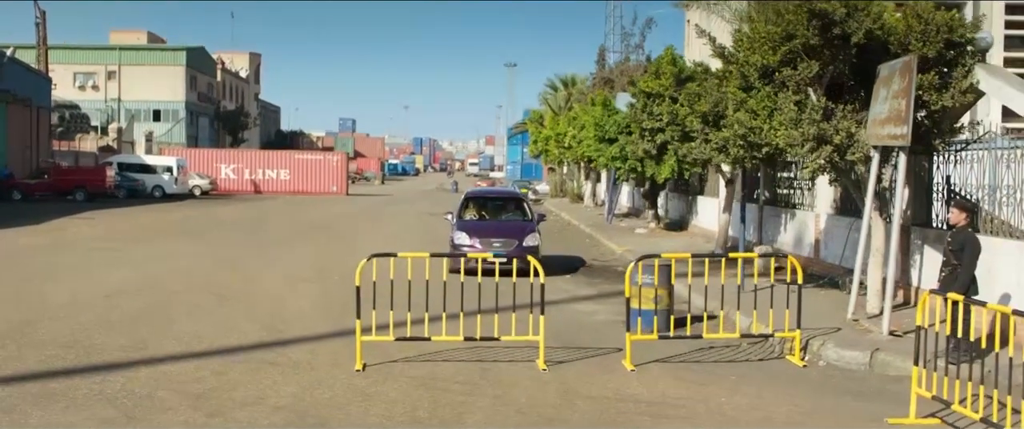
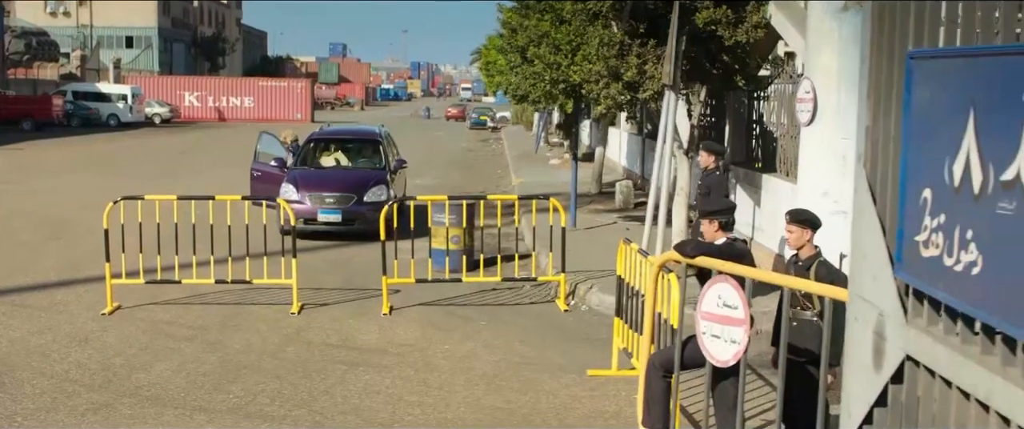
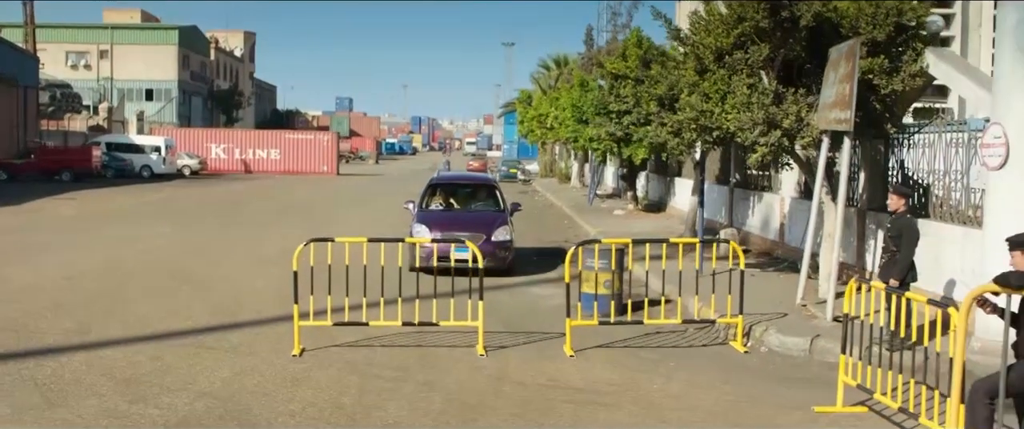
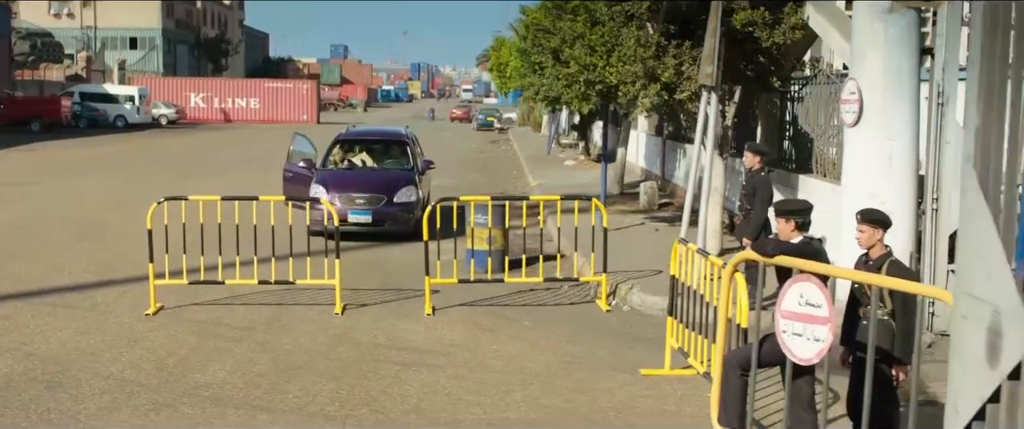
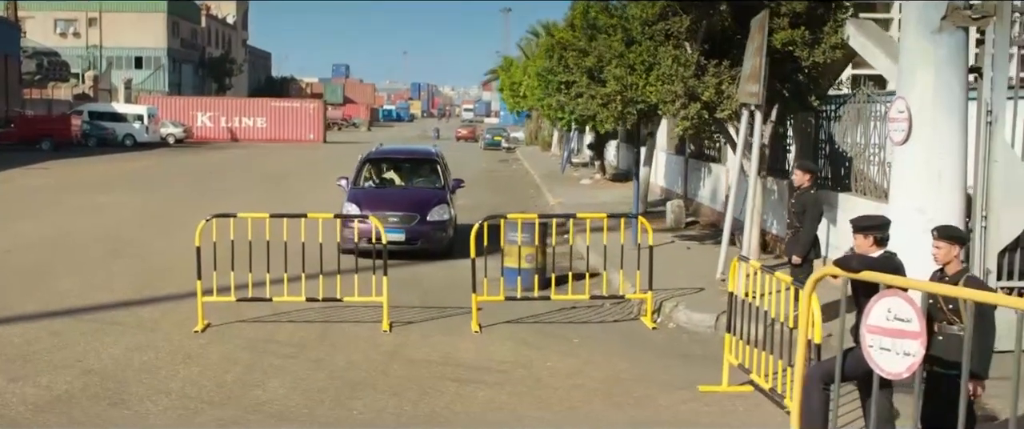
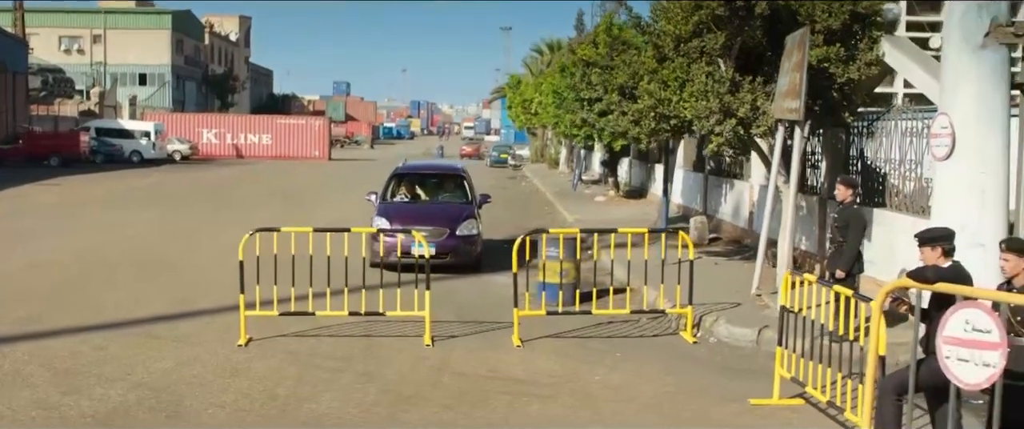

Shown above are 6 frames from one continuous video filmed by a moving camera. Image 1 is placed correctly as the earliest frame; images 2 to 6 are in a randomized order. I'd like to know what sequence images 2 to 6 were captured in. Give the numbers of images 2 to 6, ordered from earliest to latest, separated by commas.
3, 6, 5, 4, 2
